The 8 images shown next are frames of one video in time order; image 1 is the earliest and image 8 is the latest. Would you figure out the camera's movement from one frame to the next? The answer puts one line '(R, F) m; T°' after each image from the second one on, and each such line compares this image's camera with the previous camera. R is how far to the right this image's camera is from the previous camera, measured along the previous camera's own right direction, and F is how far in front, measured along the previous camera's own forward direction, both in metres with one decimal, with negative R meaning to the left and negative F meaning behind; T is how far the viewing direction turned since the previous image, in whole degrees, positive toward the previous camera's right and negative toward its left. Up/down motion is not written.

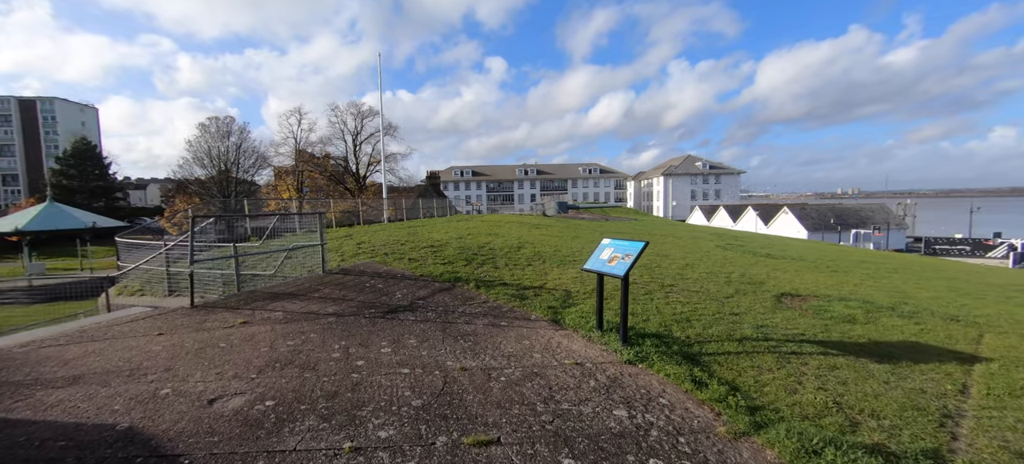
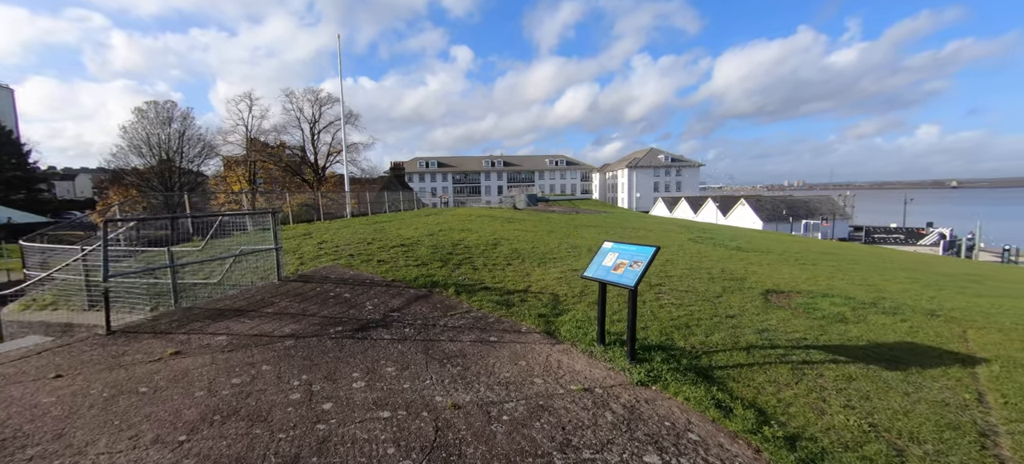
(-0.3, +0.7) m; +5°
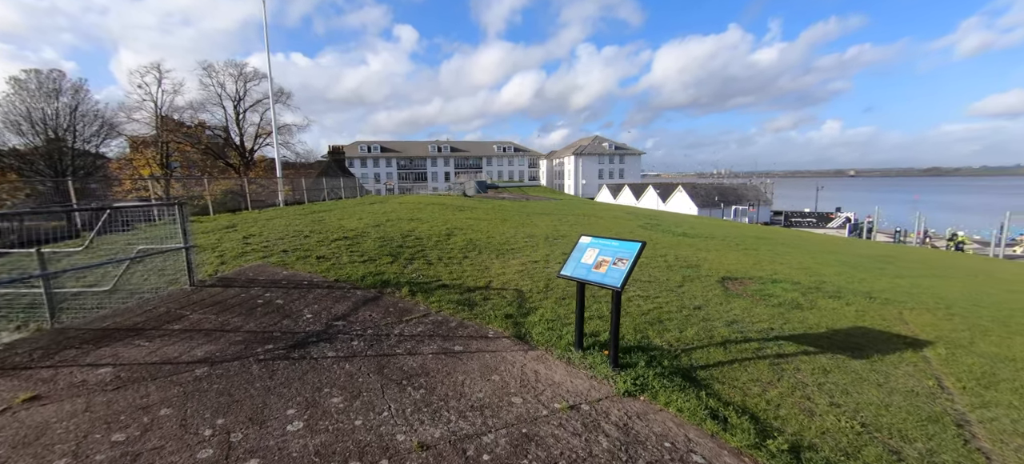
(-0.2, +0.6) m; +7°
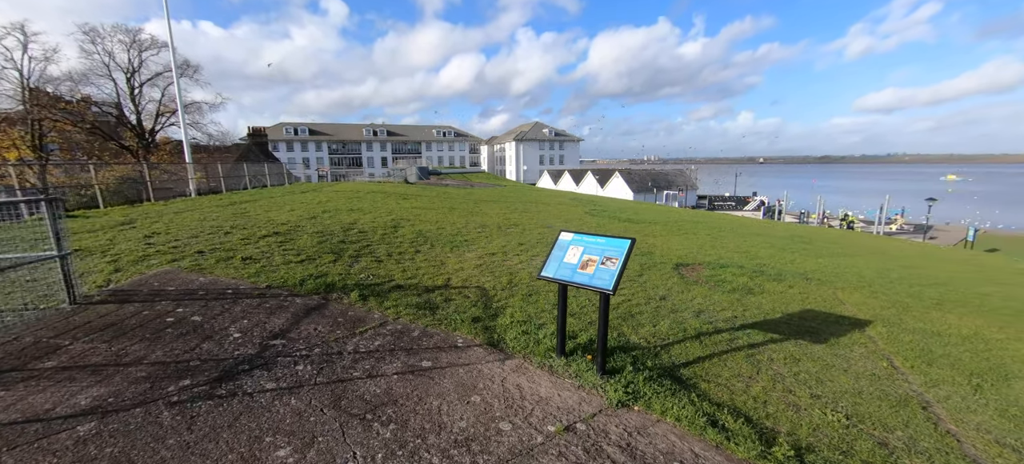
(-0.3, +0.5) m; +8°
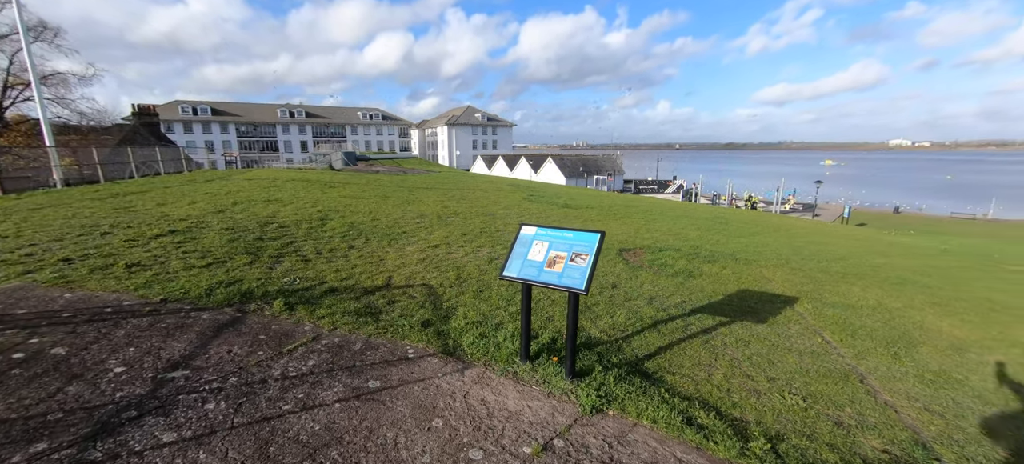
(-0.2, +0.4) m; +9°
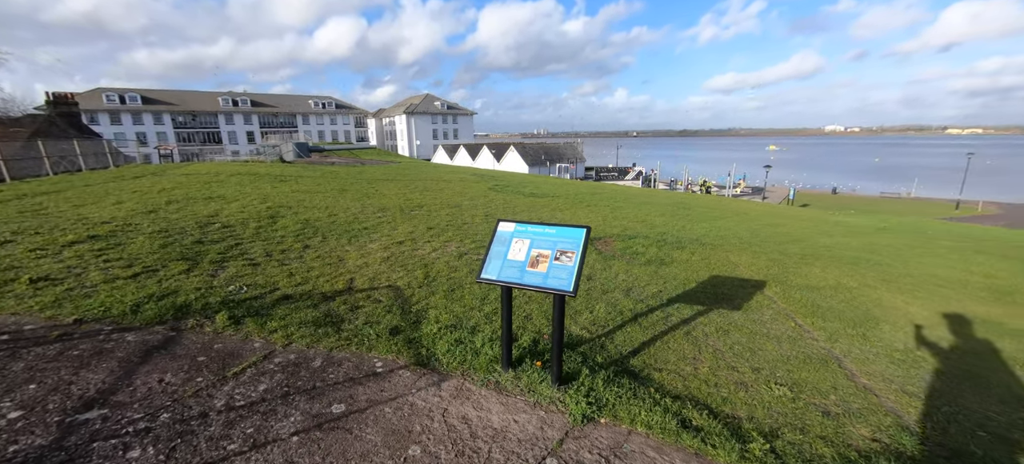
(-0.1, +0.3) m; +5°
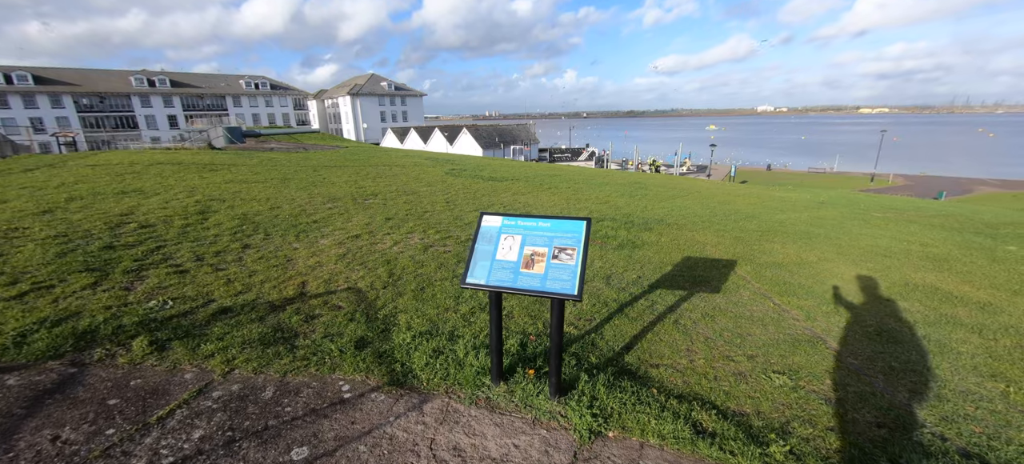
(-0.2, +0.4) m; +6°
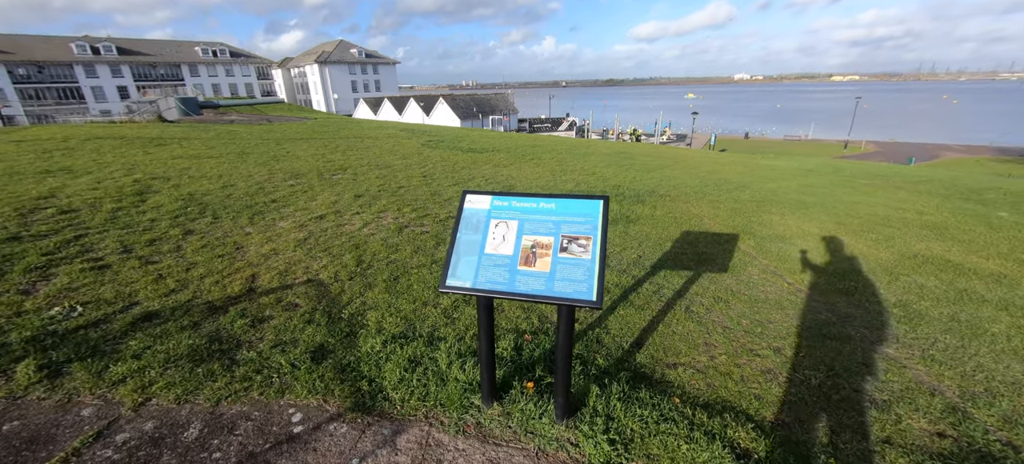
(-0.1, +0.6) m; +3°
